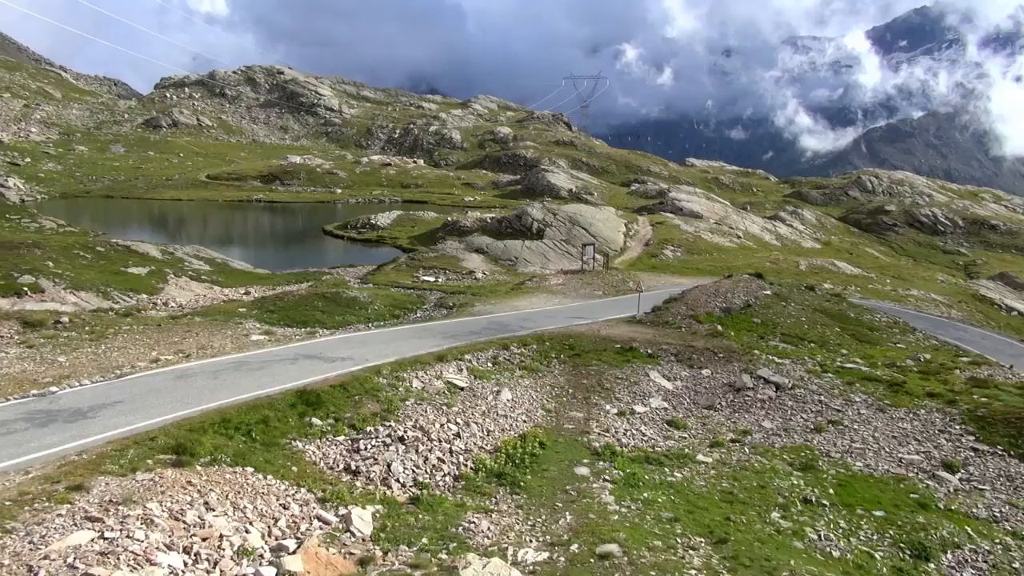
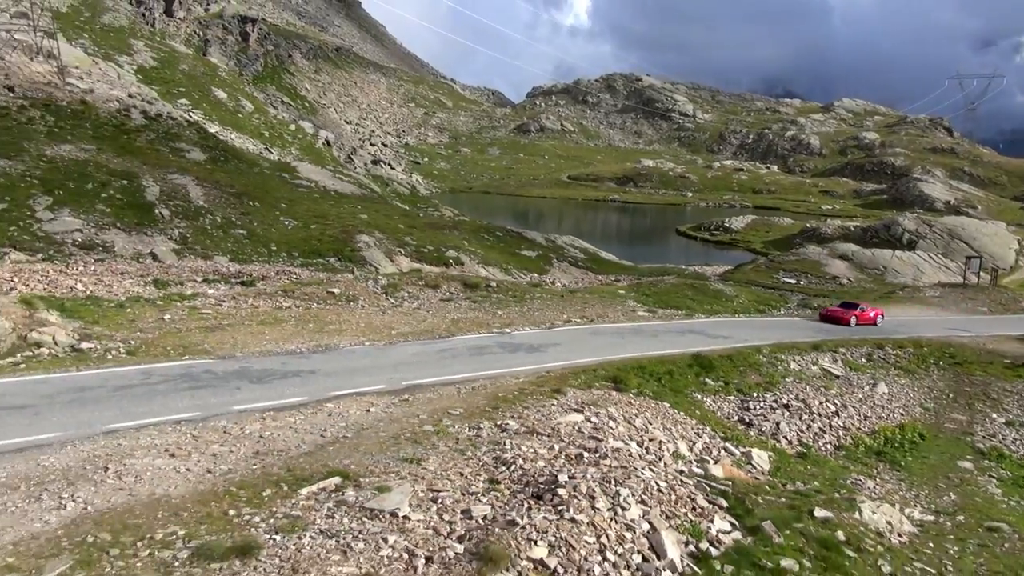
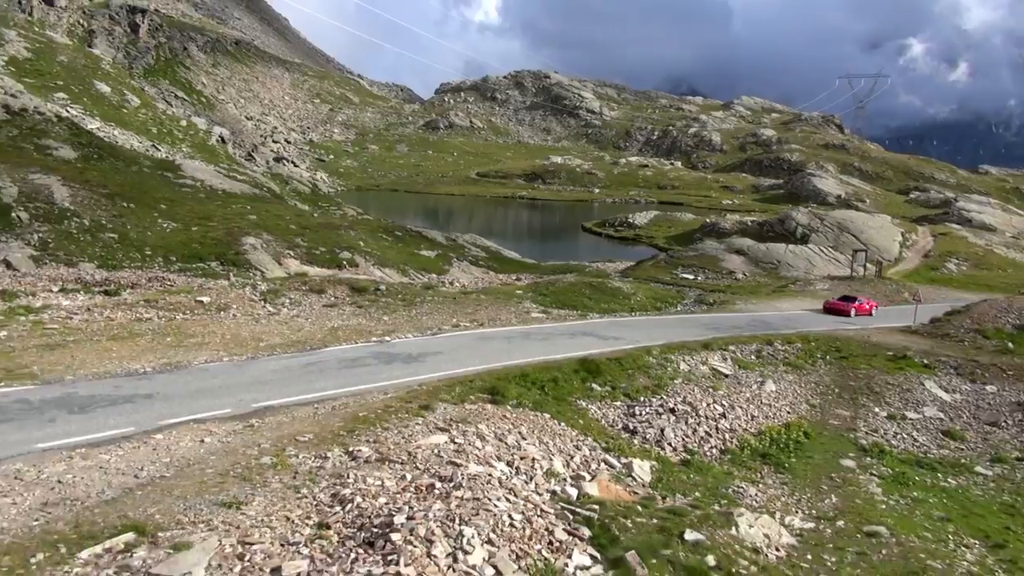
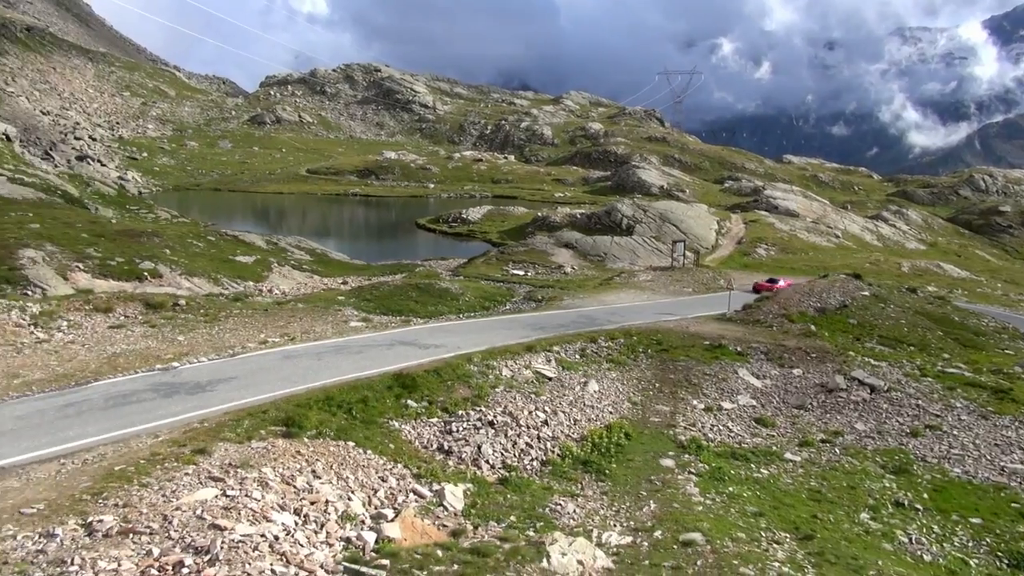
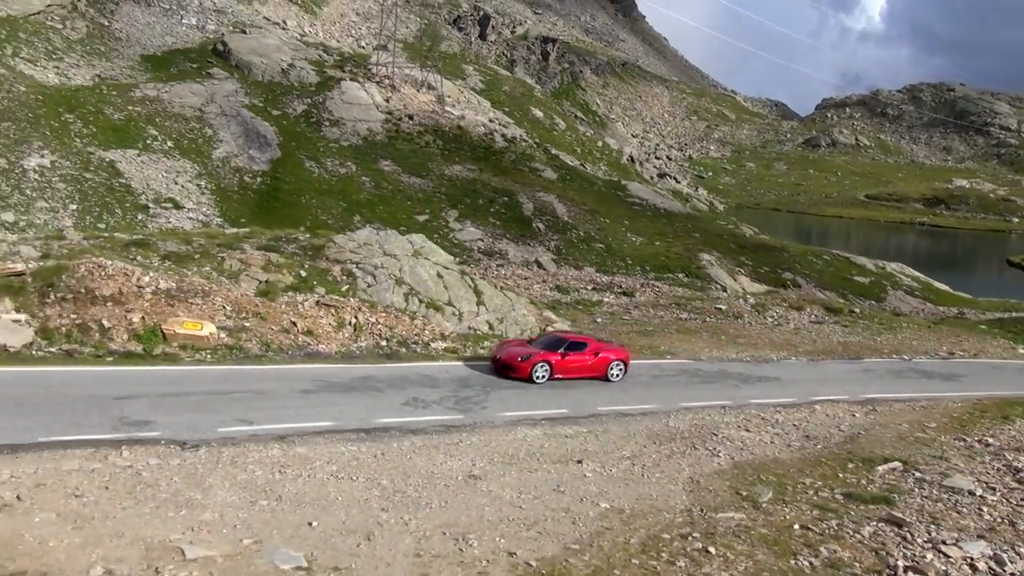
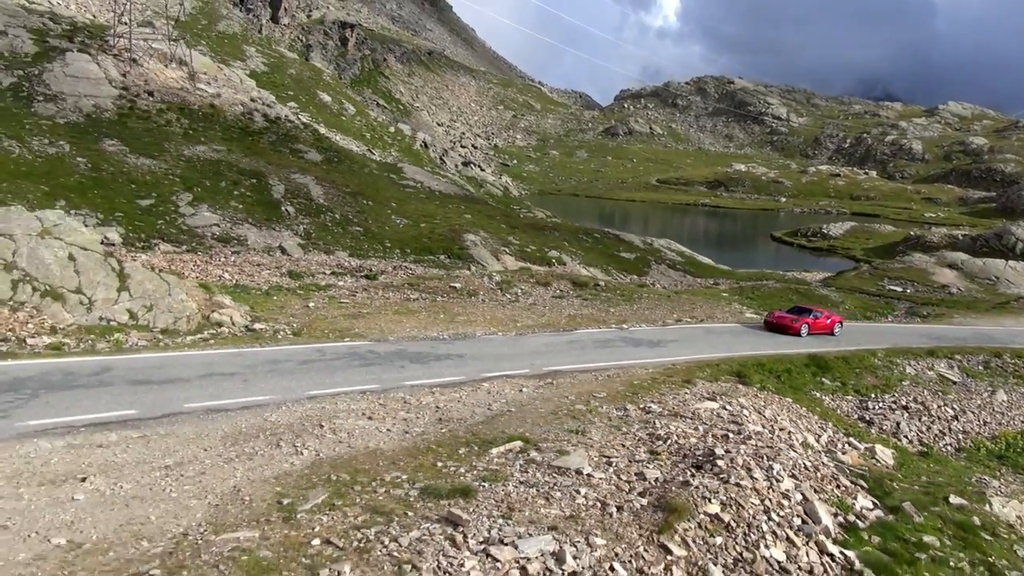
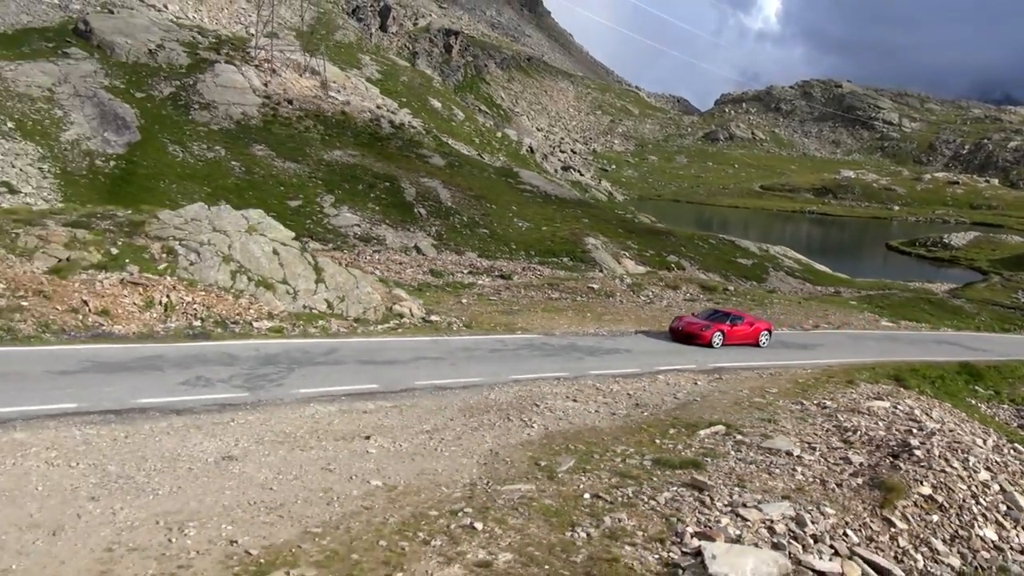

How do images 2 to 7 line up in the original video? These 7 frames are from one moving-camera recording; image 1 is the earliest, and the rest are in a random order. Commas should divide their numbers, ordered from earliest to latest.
4, 3, 2, 6, 7, 5
